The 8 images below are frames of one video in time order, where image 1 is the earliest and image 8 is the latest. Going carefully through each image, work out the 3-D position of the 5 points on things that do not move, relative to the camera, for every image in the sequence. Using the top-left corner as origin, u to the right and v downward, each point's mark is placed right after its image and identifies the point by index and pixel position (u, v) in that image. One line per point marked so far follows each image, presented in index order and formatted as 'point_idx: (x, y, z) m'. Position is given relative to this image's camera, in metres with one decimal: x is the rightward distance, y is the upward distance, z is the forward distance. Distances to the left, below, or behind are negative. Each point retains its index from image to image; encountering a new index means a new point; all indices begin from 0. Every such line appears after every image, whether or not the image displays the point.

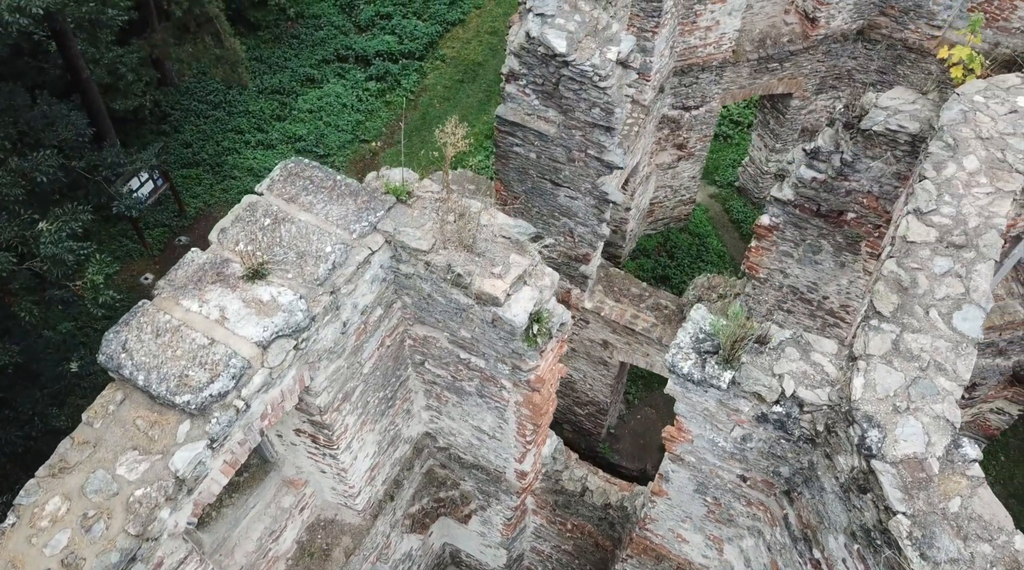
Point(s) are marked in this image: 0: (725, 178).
0: (+3.3, +1.6, +13.3) m
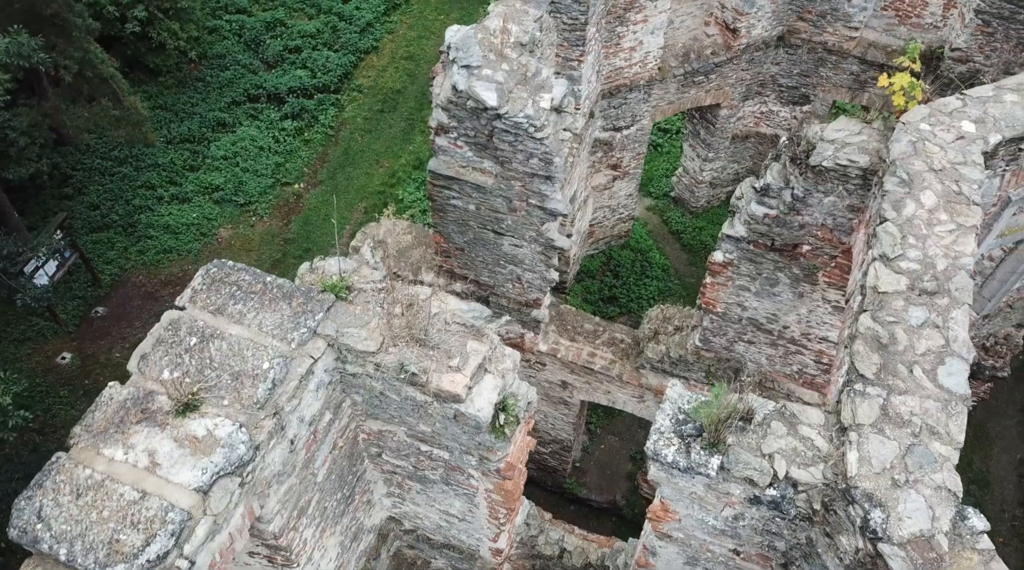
0: (+2.3, +1.4, +13.1) m
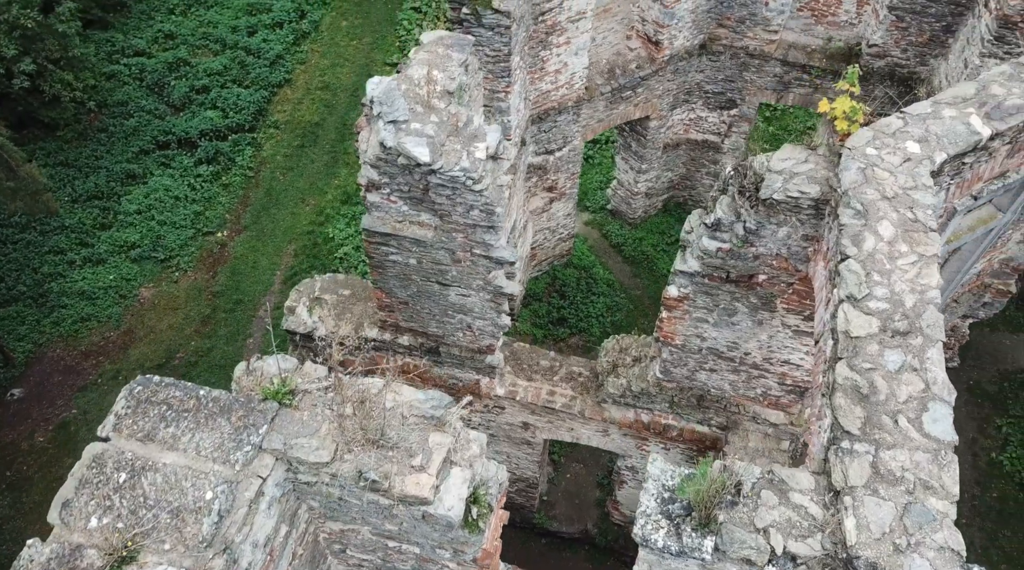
0: (+1.3, +1.2, +12.9) m
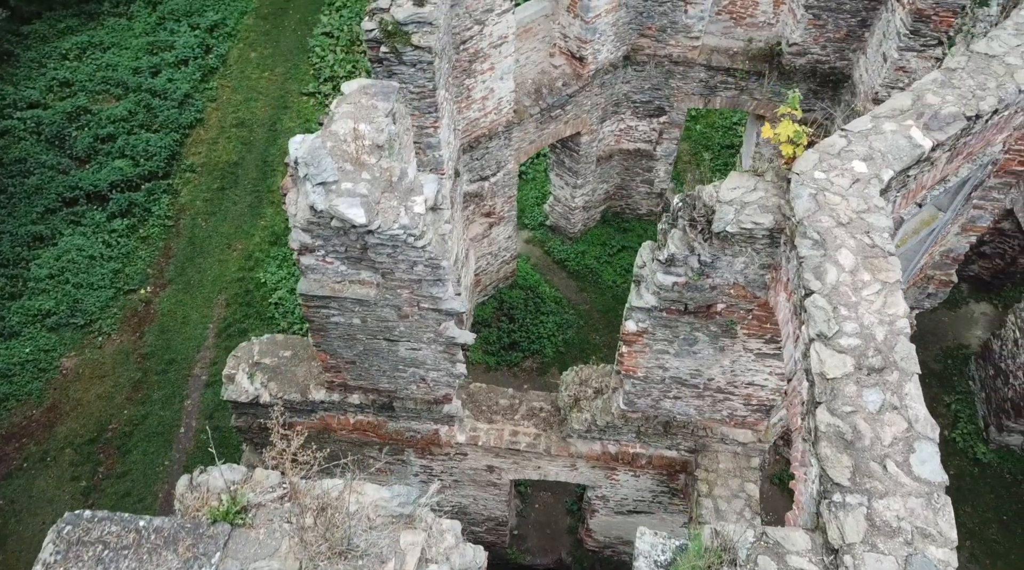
0: (+0.4, +0.9, +12.7) m
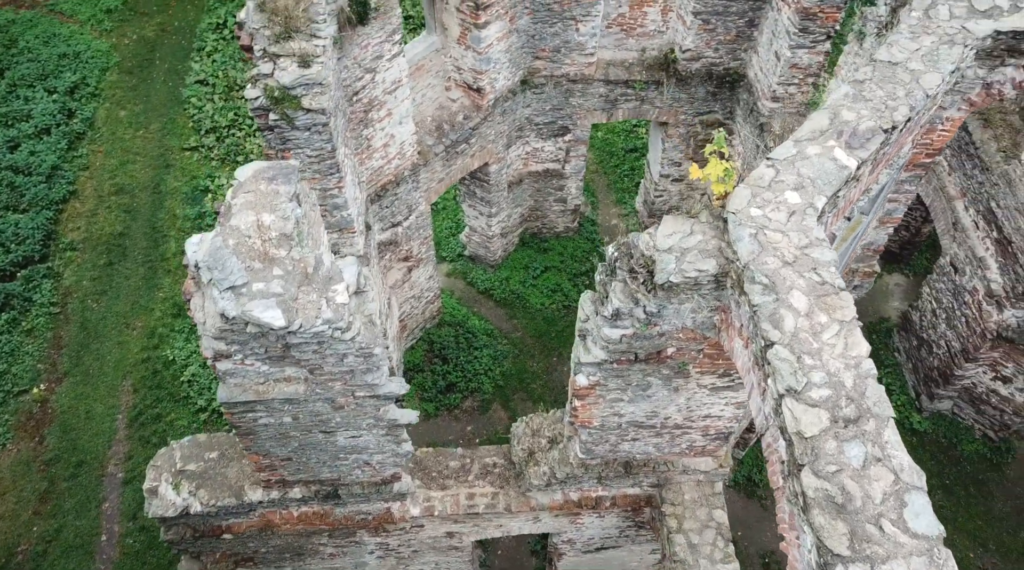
0: (-0.9, +0.5, +12.2) m
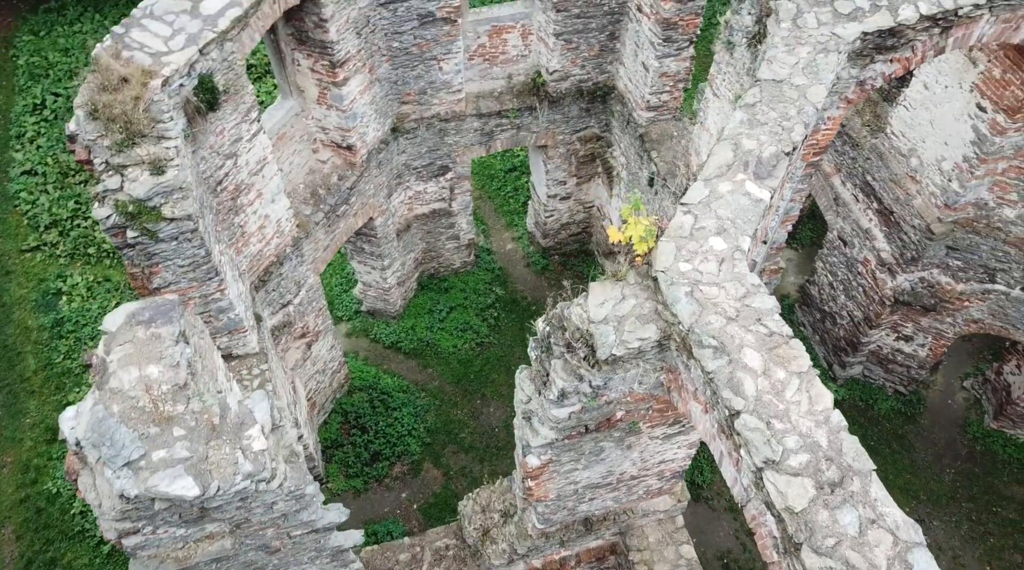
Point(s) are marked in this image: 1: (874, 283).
0: (-2.2, -0.3, +11.6) m
1: (+4.3, 0.0, +10.3) m
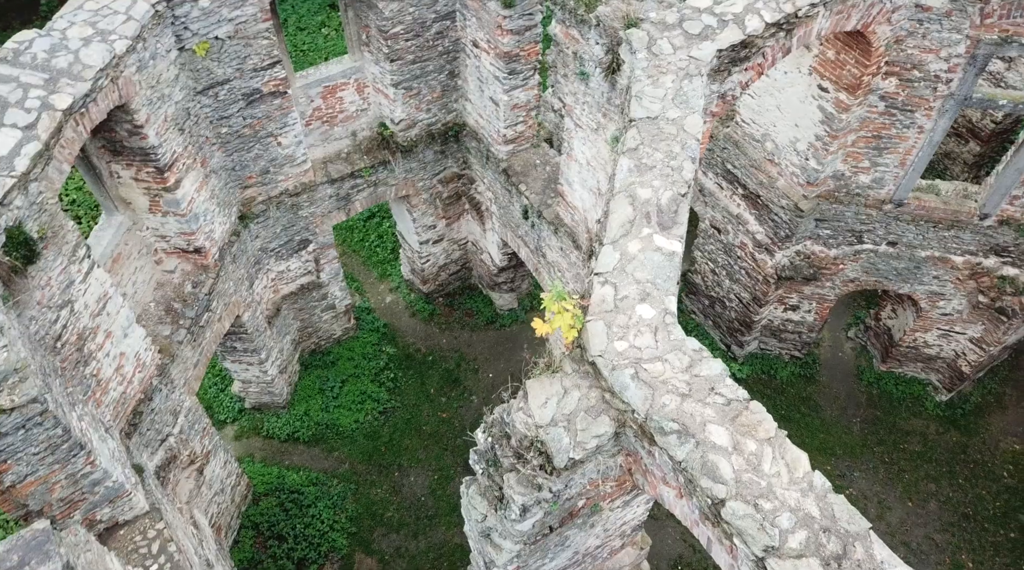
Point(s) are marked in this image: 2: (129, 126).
0: (-3.5, -1.5, +10.7) m
1: (+2.9, +0.2, +10.5) m
2: (-3.2, +1.3, +7.4) m
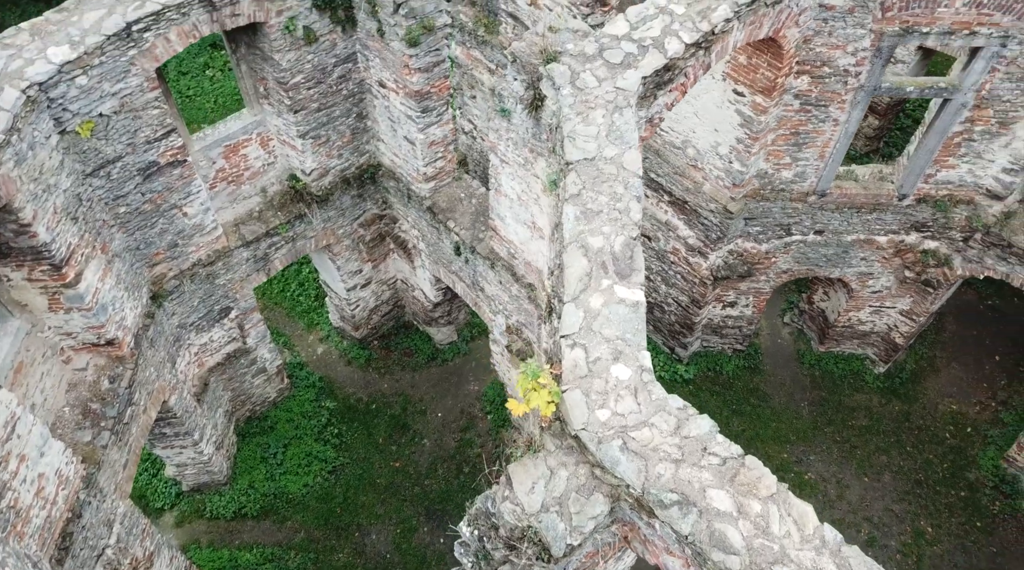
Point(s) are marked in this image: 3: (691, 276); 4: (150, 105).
0: (-4.0, -2.4, +10.0) m
1: (+2.1, +0.2, +10.4) m
2: (-3.8, +0.5, +6.7) m
3: (+2.1, +0.1, +10.5) m
4: (-3.0, +1.5, +7.4) m
